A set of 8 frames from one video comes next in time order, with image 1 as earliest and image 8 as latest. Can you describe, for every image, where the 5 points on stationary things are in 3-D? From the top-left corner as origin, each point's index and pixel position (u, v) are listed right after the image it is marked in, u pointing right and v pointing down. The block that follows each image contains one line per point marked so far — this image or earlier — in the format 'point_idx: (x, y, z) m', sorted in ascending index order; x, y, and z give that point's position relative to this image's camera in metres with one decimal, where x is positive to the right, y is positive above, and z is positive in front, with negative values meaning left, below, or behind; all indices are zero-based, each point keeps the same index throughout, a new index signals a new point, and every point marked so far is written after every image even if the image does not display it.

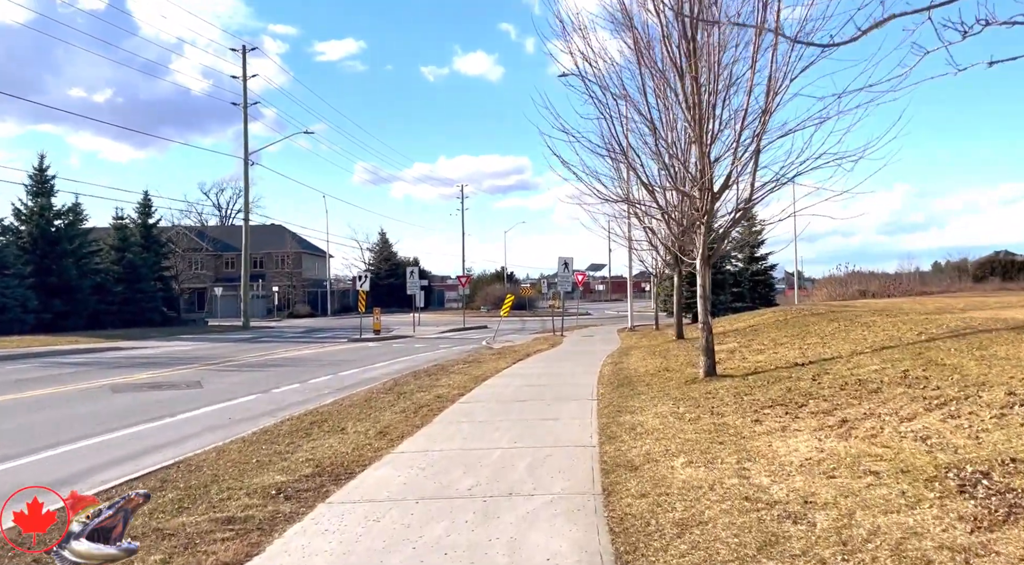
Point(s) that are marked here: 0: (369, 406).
0: (-2.1, -1.8, +11.1) m
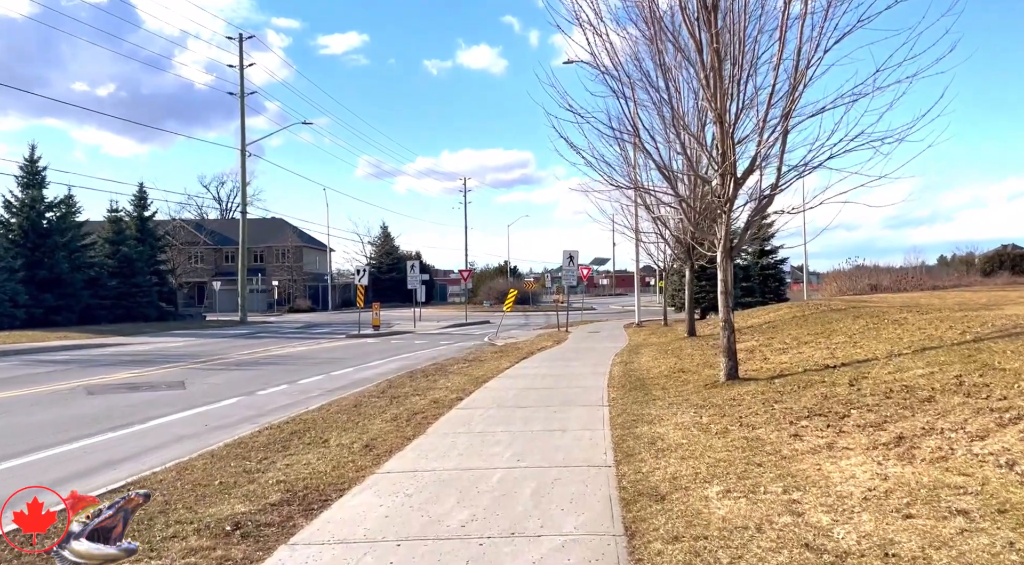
0: (-2.0, -1.7, +10.1) m
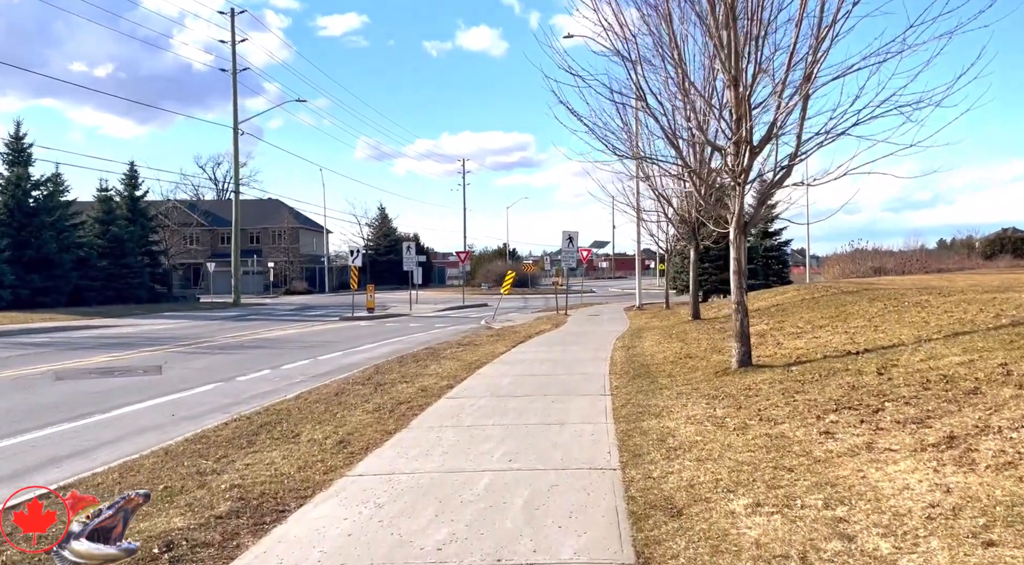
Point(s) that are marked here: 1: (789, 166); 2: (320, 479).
0: (-2.1, -1.5, +9.3) m
1: (+3.6, +1.5, +9.9) m
2: (-1.4, -1.5, +5.8) m
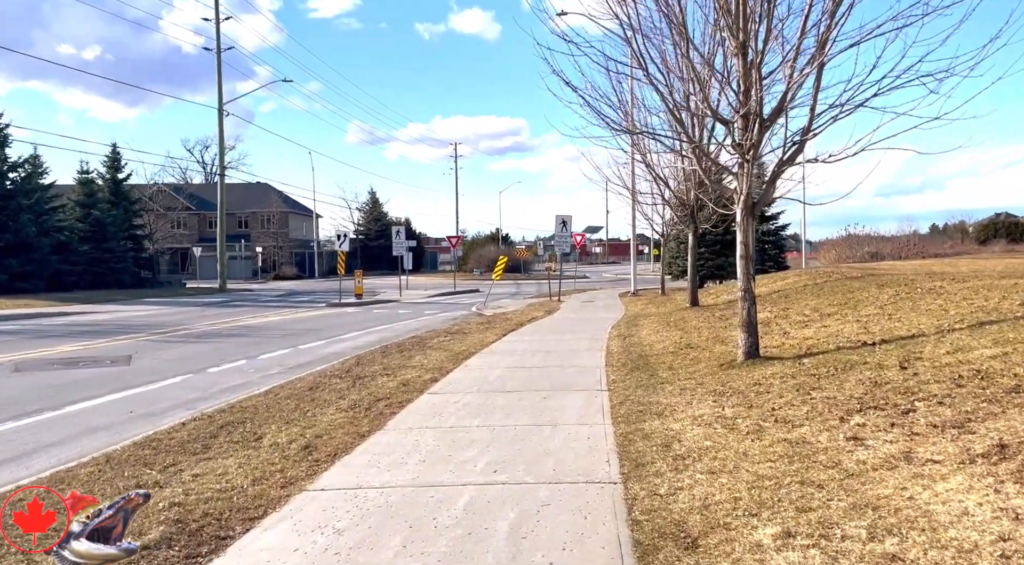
0: (-2.2, -1.3, +8.5) m
1: (+3.4, +1.7, +9.1) m
2: (-1.5, -1.4, +5.0) m
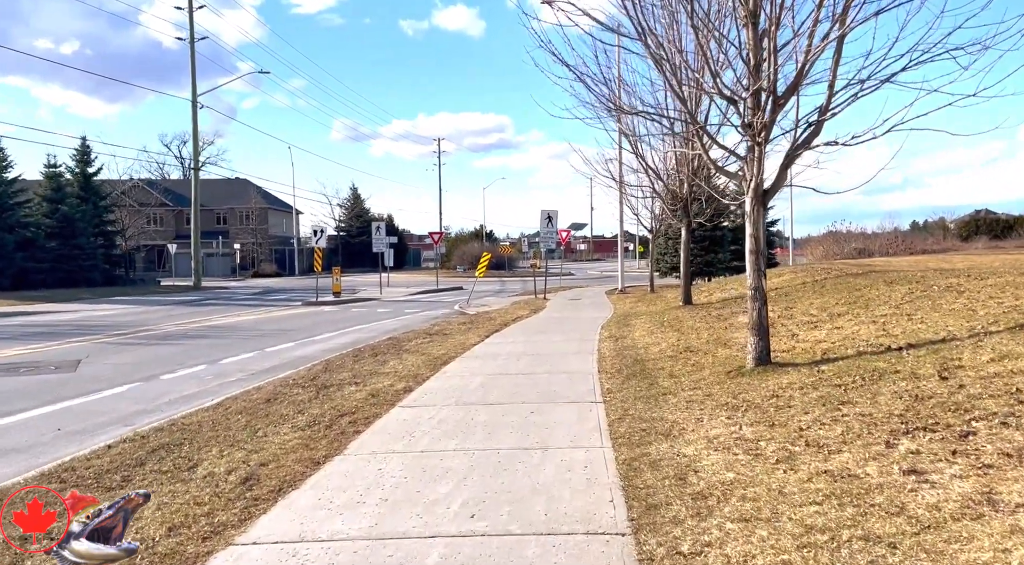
0: (-2.4, -1.3, +7.4) m
1: (+3.2, +1.7, +8.1) m
2: (-1.6, -1.4, +4.0) m
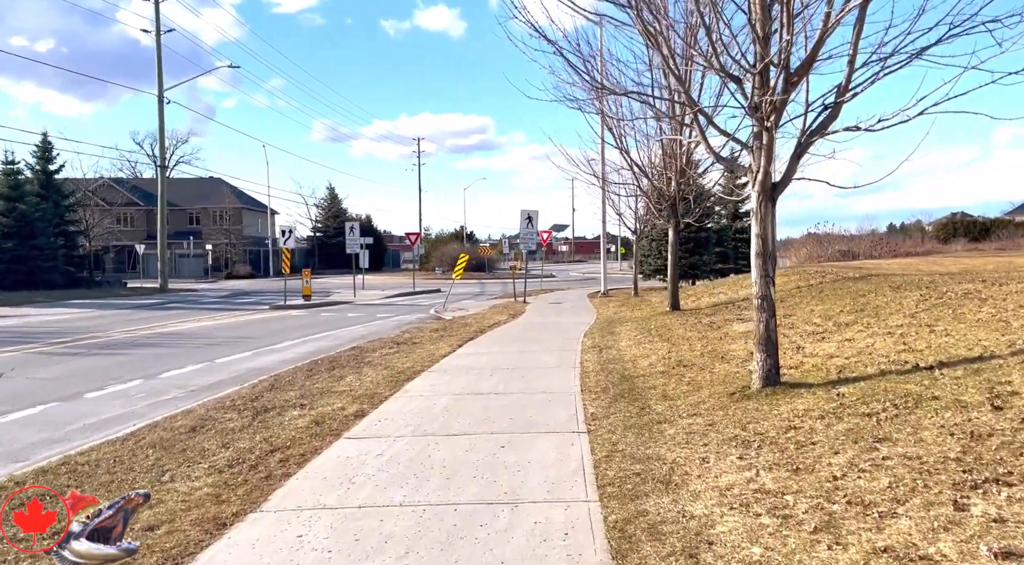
0: (-2.7, -1.4, +6.2) m
1: (+2.9, +1.6, +7.0) m
2: (-1.8, -1.4, +2.7) m
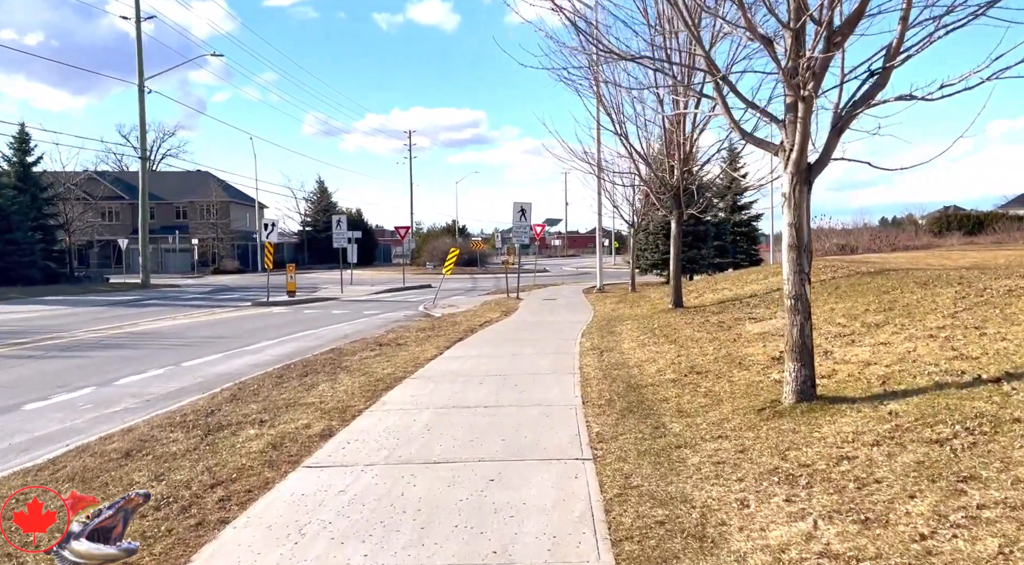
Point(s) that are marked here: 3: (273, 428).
0: (-2.7, -1.4, +5.1) m
1: (+2.9, +1.6, +6.0) m
2: (-1.8, -1.5, +1.6) m
3: (-2.1, -1.3, +6.9) m
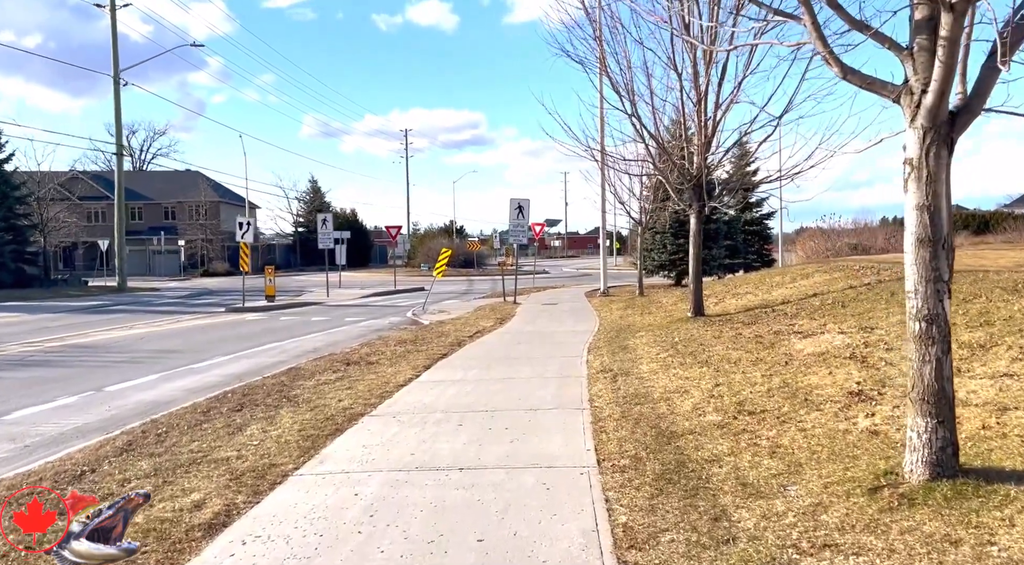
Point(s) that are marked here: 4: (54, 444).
0: (-2.8, -1.4, +2.9) m
1: (+2.8, +1.6, +3.8) m
2: (-1.9, -1.5, -0.5) m
3: (-2.2, -1.4, +4.7) m
4: (-4.2, -1.5, +7.1) m
